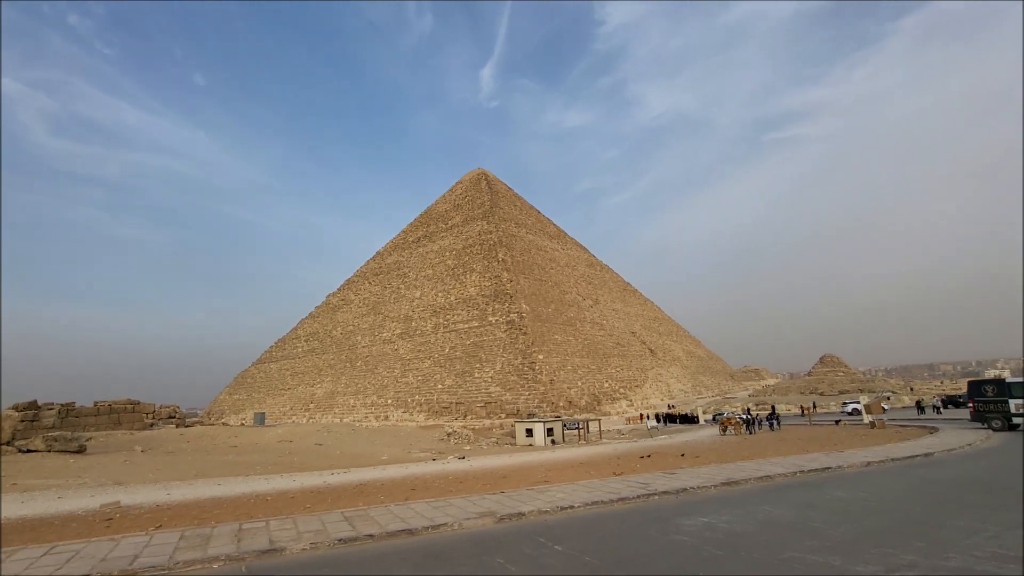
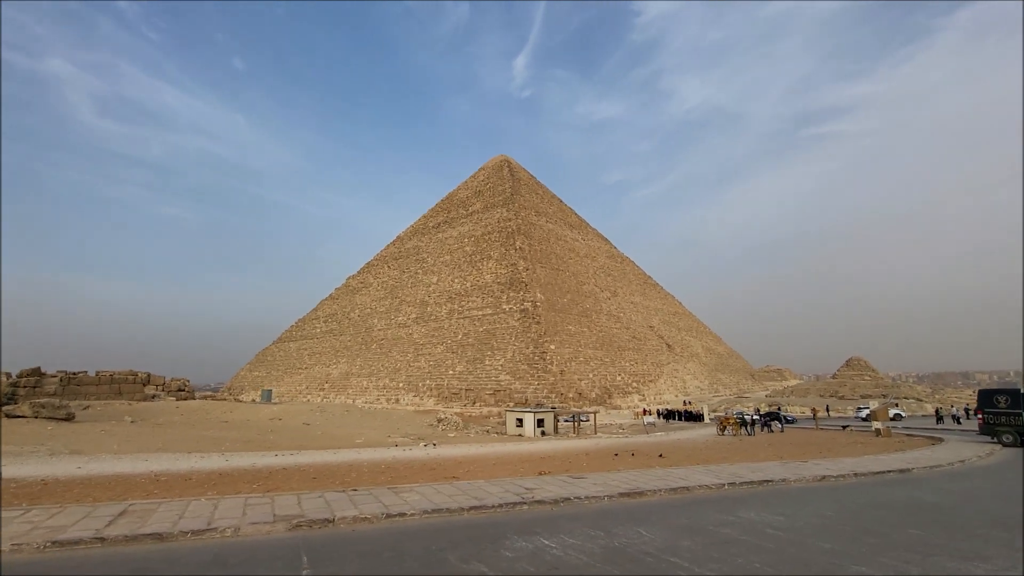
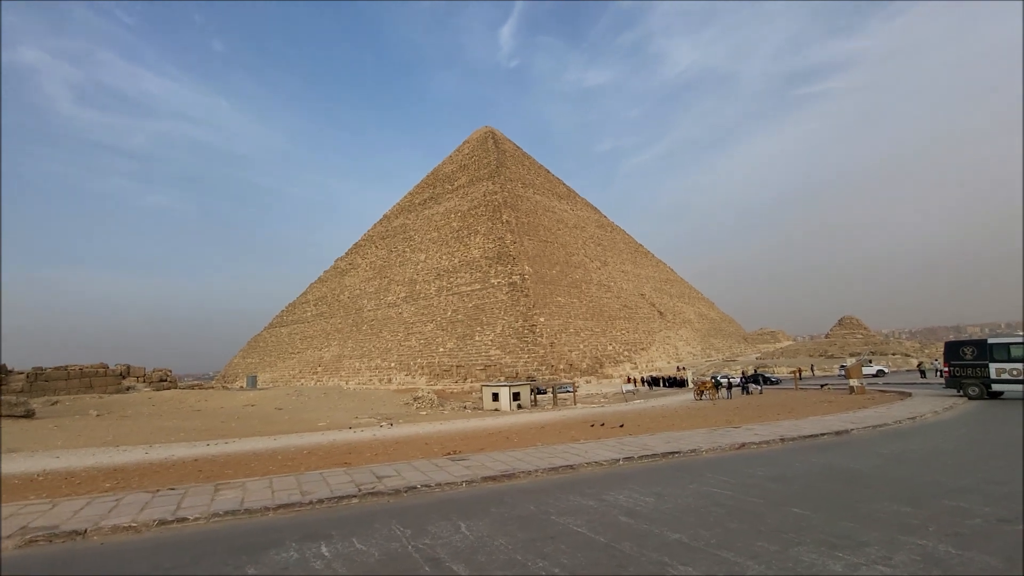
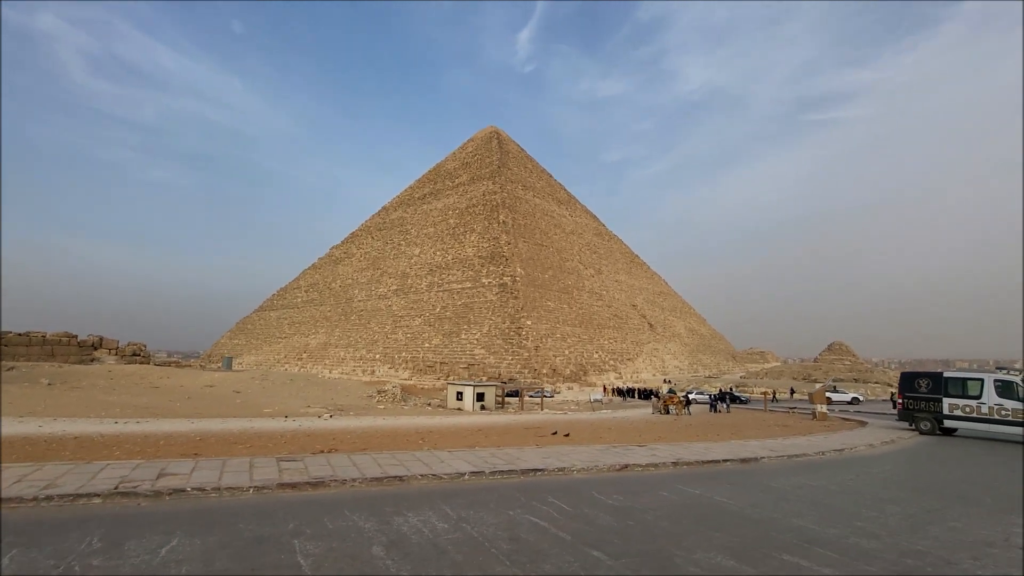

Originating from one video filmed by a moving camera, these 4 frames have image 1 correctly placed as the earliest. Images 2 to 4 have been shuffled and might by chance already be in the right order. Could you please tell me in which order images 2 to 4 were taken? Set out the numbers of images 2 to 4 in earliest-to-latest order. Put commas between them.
2, 3, 4
